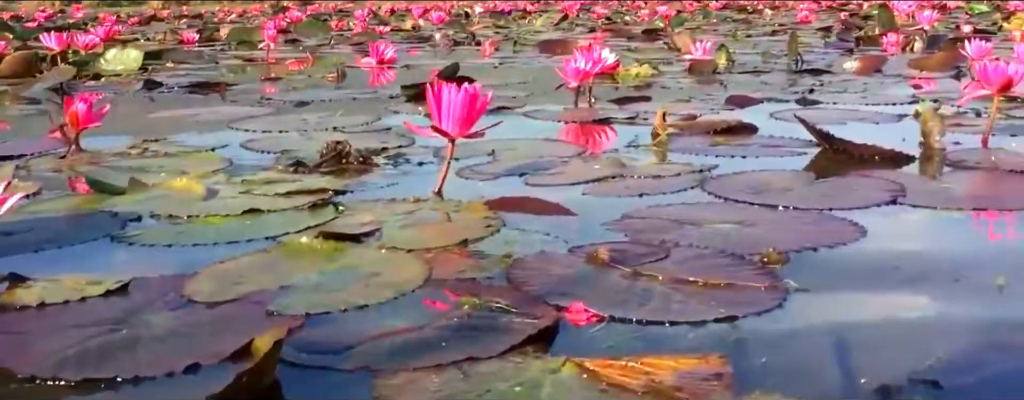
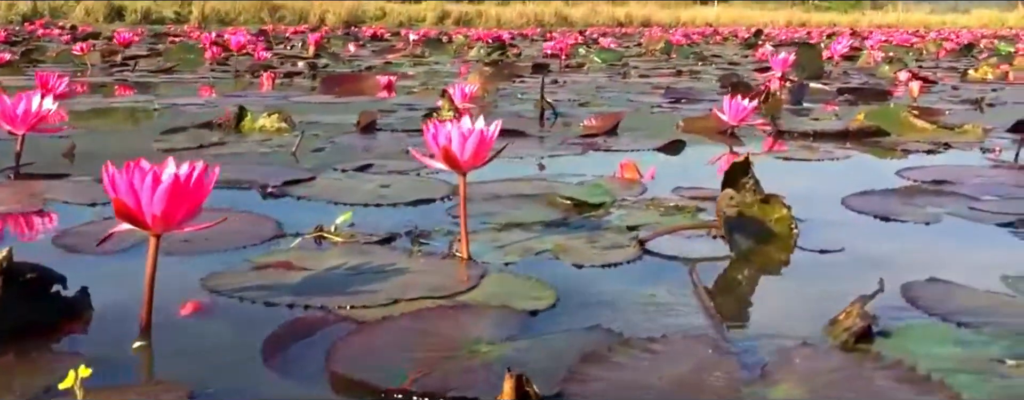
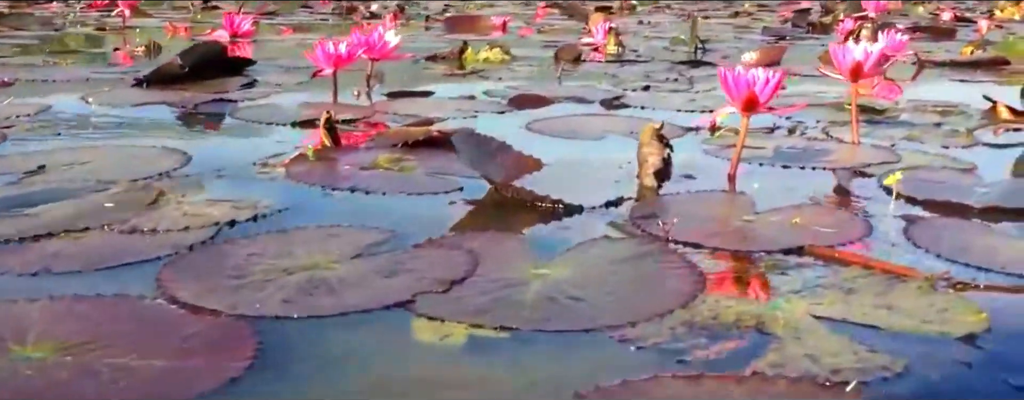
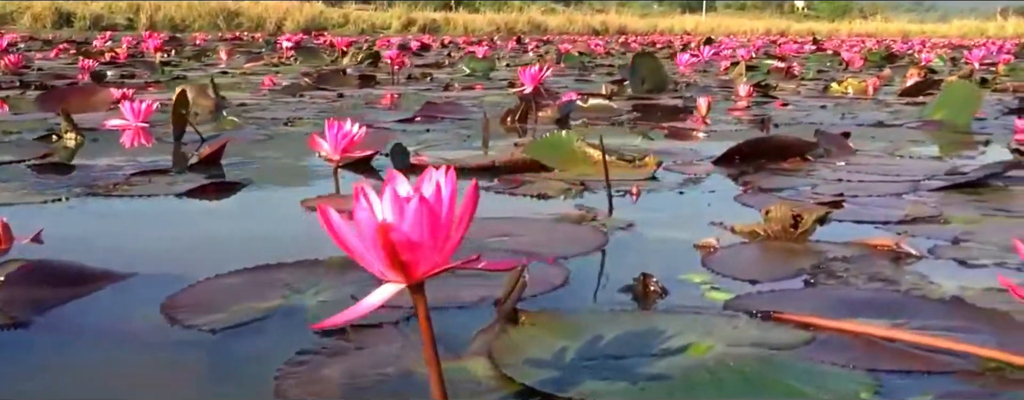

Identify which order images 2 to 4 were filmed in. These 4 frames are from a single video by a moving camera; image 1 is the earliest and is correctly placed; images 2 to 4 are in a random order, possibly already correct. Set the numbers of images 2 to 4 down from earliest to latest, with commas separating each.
3, 2, 4
